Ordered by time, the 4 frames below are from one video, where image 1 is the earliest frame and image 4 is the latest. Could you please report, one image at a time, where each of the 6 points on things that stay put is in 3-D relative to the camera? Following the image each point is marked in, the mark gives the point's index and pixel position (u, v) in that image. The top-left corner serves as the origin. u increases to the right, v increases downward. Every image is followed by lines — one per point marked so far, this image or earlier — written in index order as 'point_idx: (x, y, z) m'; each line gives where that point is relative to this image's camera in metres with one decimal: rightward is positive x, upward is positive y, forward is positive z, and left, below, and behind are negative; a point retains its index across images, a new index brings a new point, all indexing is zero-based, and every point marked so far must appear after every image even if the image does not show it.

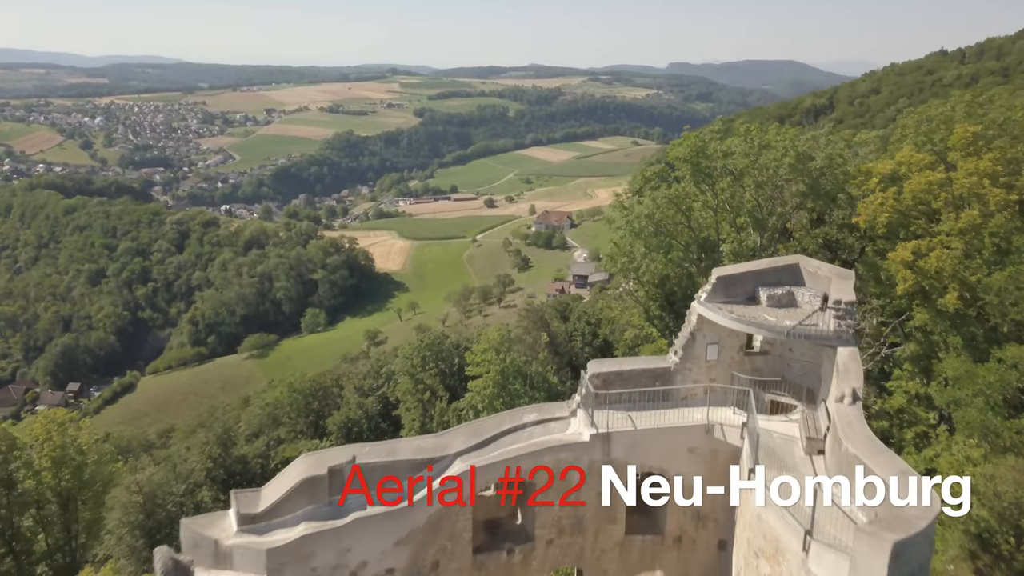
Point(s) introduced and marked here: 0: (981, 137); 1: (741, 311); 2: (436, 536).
0: (+10.4, +3.2, +17.5) m
1: (+3.4, -0.2, +11.4) m
2: (-1.0, -3.2, +10.2) m
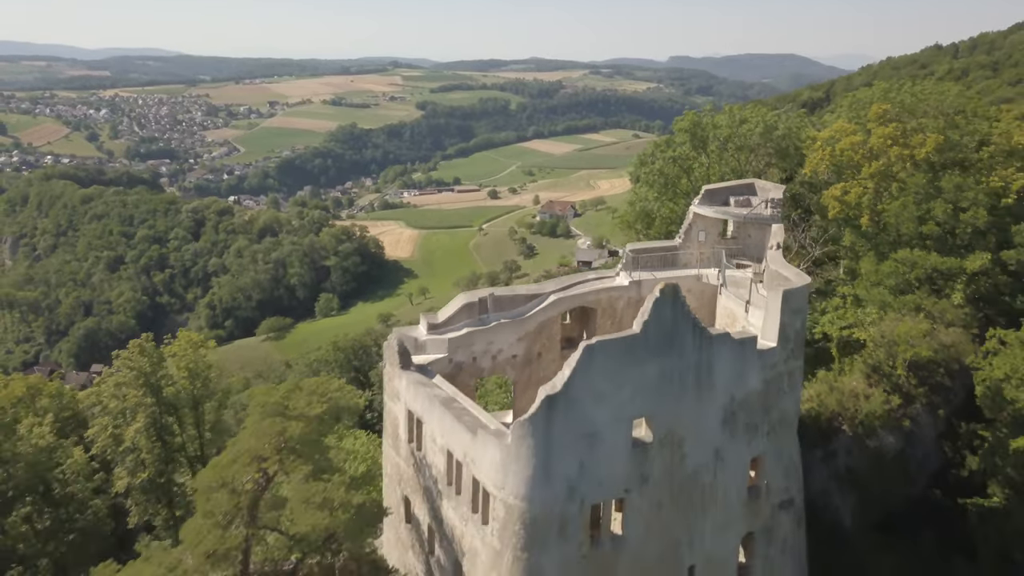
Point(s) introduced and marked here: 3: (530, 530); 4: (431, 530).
0: (+12.0, +5.3, +24.8) m
1: (+5.0, +1.9, +18.8) m
2: (+0.6, -1.1, +17.6) m
3: (+0.3, -3.8, +12.5) m
4: (-1.6, -4.8, +15.6) m
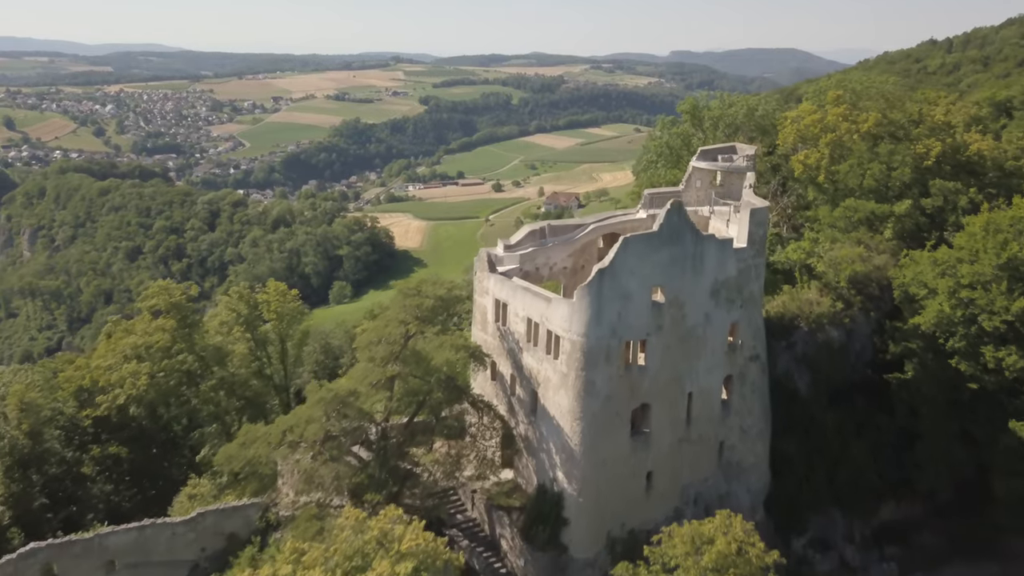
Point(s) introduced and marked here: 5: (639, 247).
0: (+13.7, +7.6, +32.1) m
1: (+6.6, +4.0, +26.1) m
2: (+2.3, +1.0, +24.9) m
3: (+1.9, -1.7, +19.8) m
4: (0.0, -2.6, +23.0) m
5: (+3.2, +1.0, +19.8) m
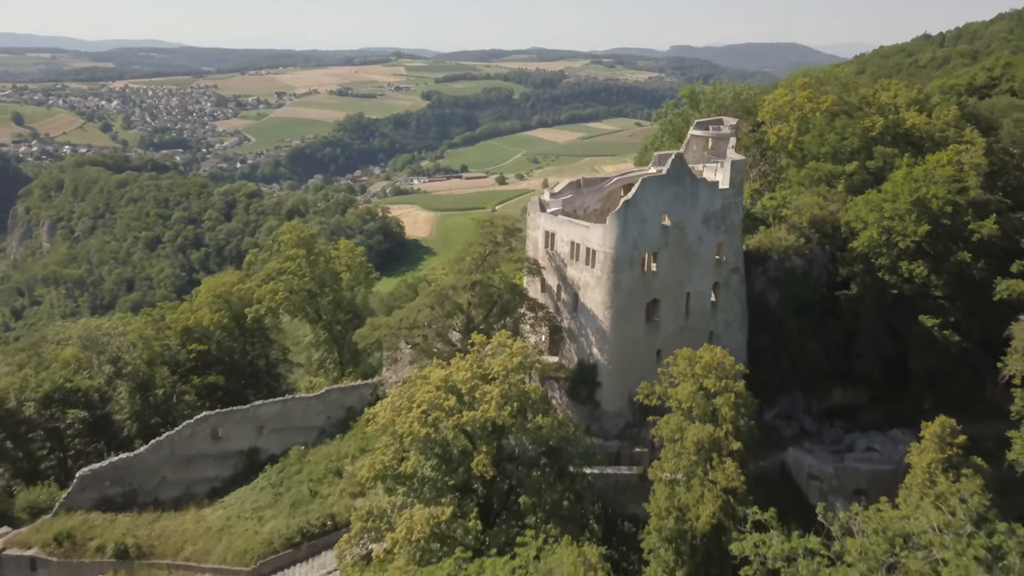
0: (+15.5, +10.3, +40.5) m
1: (+8.5, +6.7, +34.5) m
2: (+4.1, +3.7, +33.4) m
3: (+3.8, +0.9, +28.4) m
4: (+1.9, 0.0, +31.5) m
5: (+5.0, +3.7, +28.3) m
